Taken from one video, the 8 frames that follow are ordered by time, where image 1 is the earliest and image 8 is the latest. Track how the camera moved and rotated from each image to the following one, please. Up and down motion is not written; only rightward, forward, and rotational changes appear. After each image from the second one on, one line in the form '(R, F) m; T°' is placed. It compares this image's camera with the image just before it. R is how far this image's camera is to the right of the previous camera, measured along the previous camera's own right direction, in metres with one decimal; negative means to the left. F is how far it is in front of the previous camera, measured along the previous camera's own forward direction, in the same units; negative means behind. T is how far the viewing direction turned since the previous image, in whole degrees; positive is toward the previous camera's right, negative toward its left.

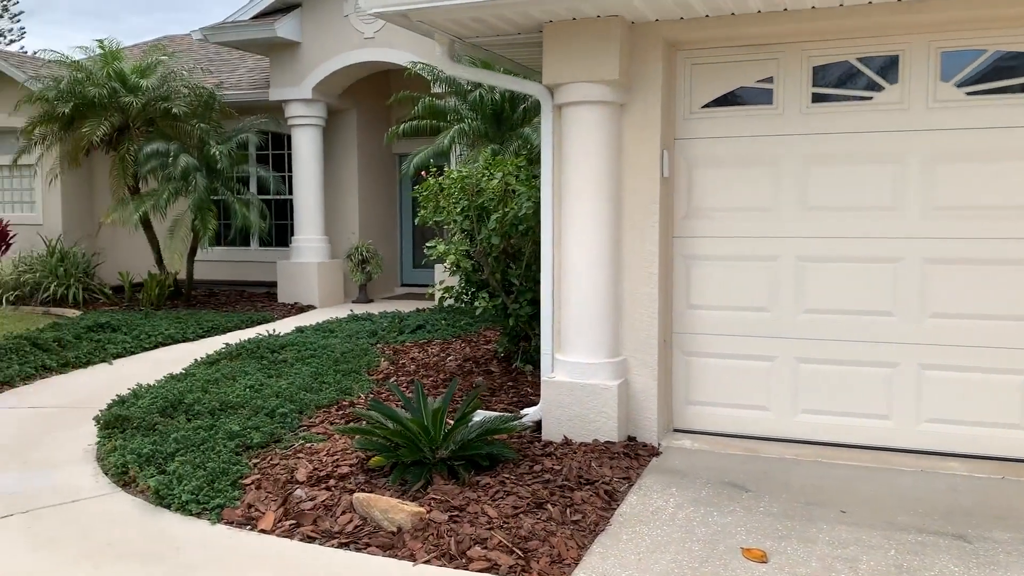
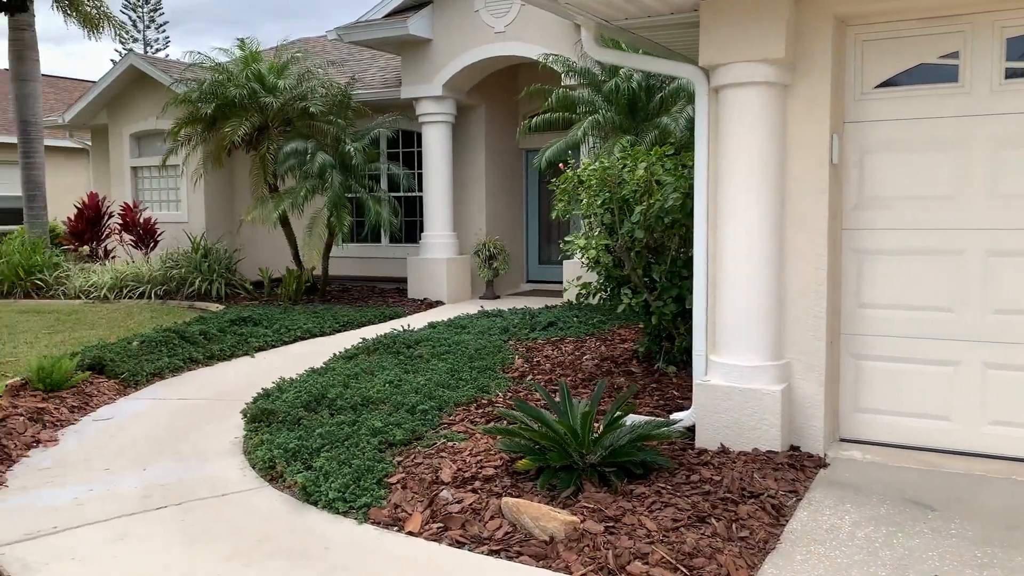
(-0.2, +0.2) m; -8°
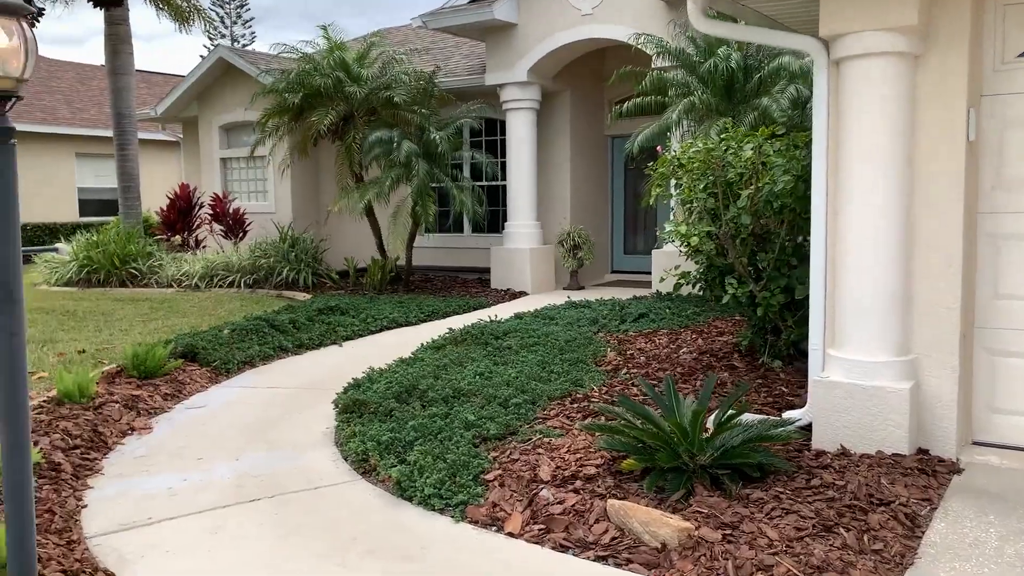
(-0.1, +0.2) m; -5°
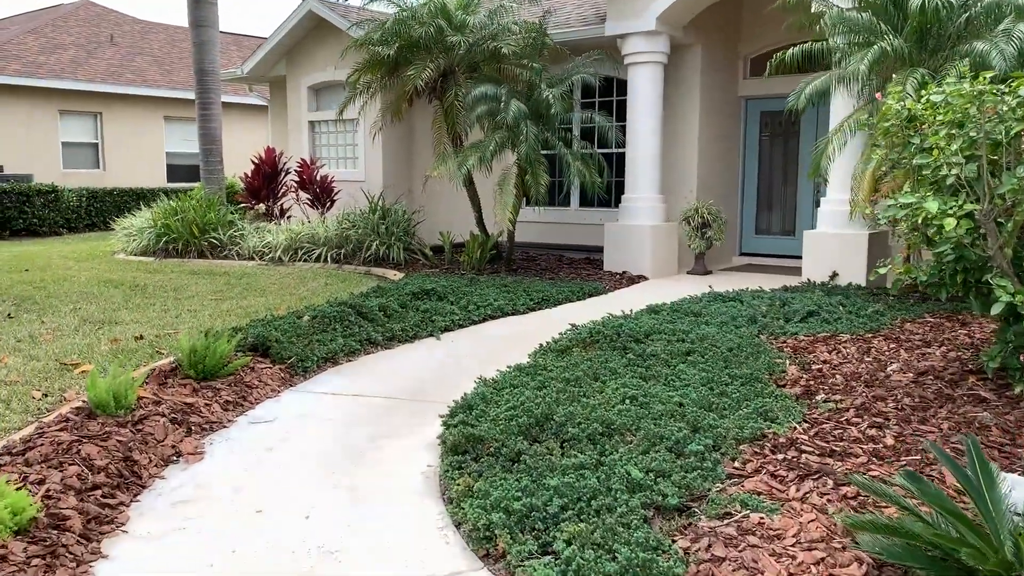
(-0.4, +1.5) m; -5°
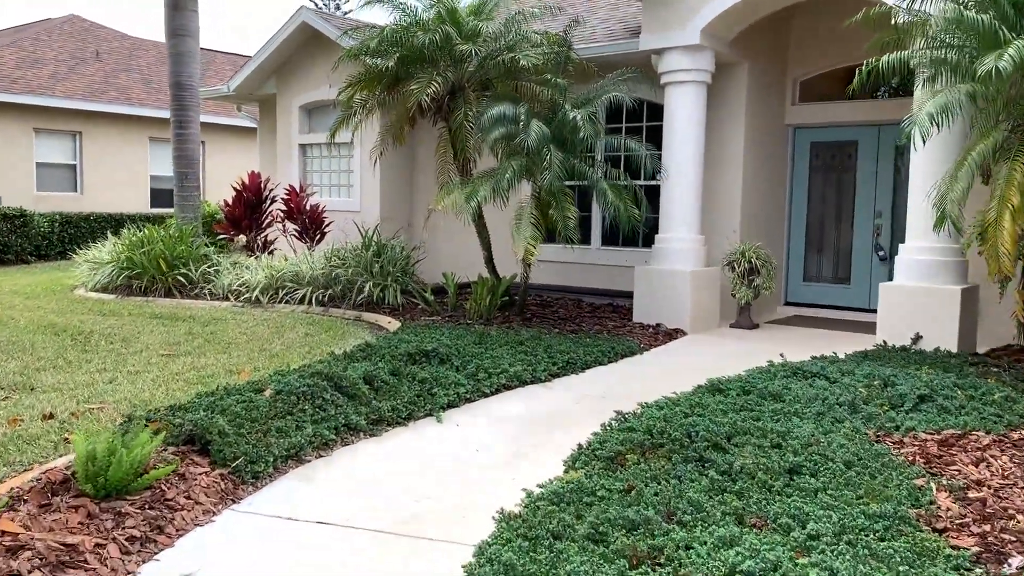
(-0.1, +1.5) m; 0°
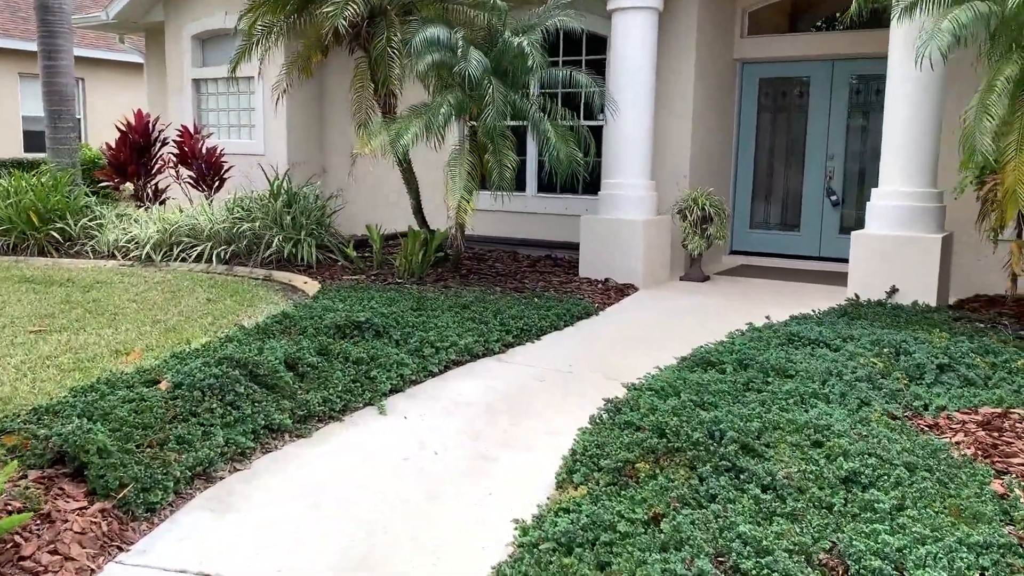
(-0.2, +1.0) m; +6°
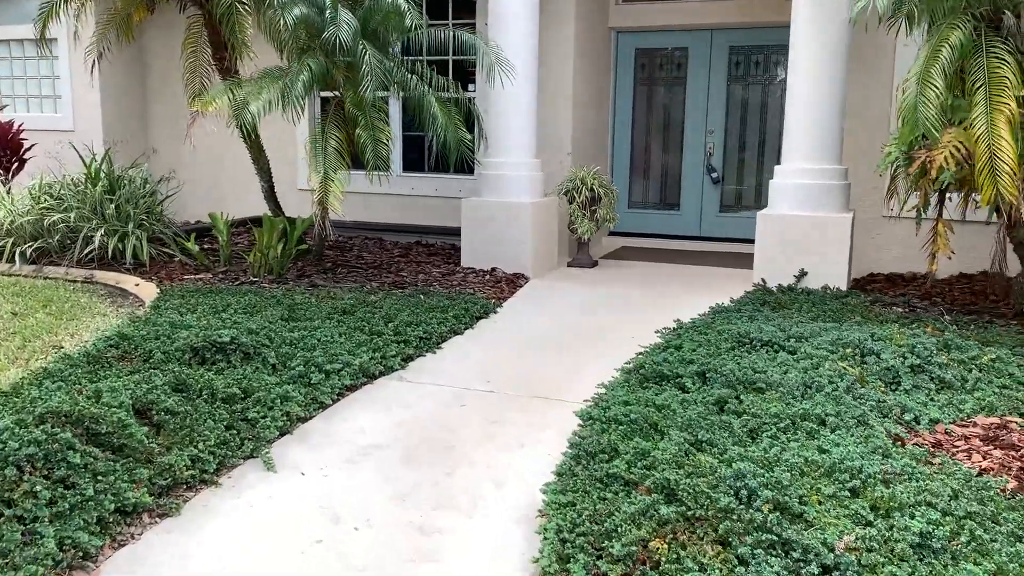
(-0.3, +0.9) m; +11°
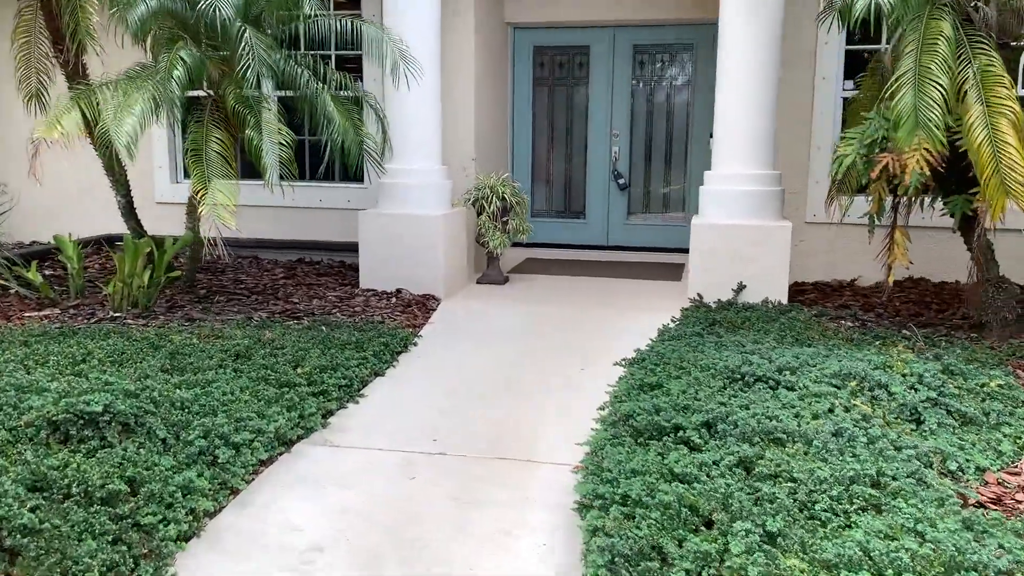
(-0.4, +0.8) m; +9°
